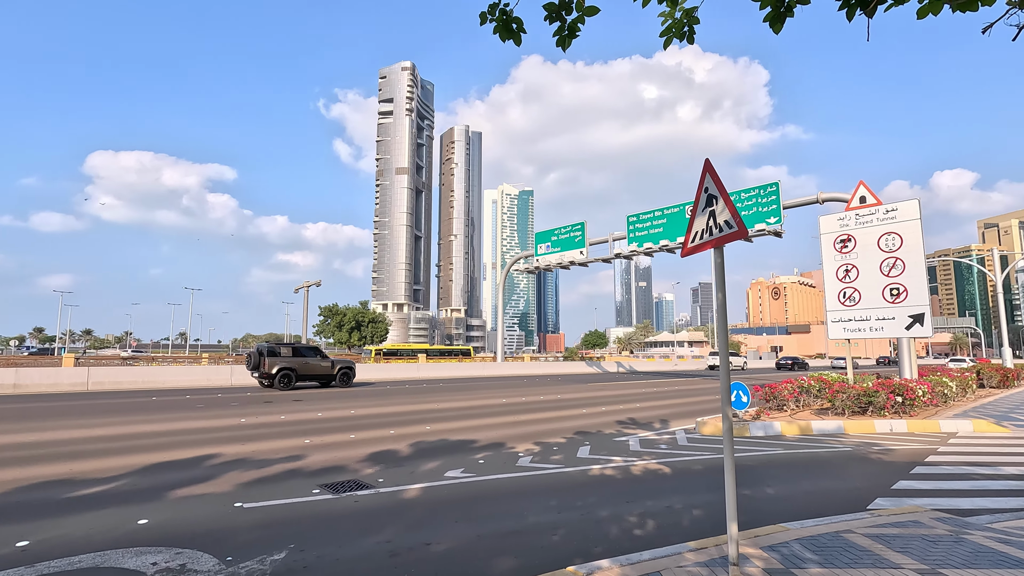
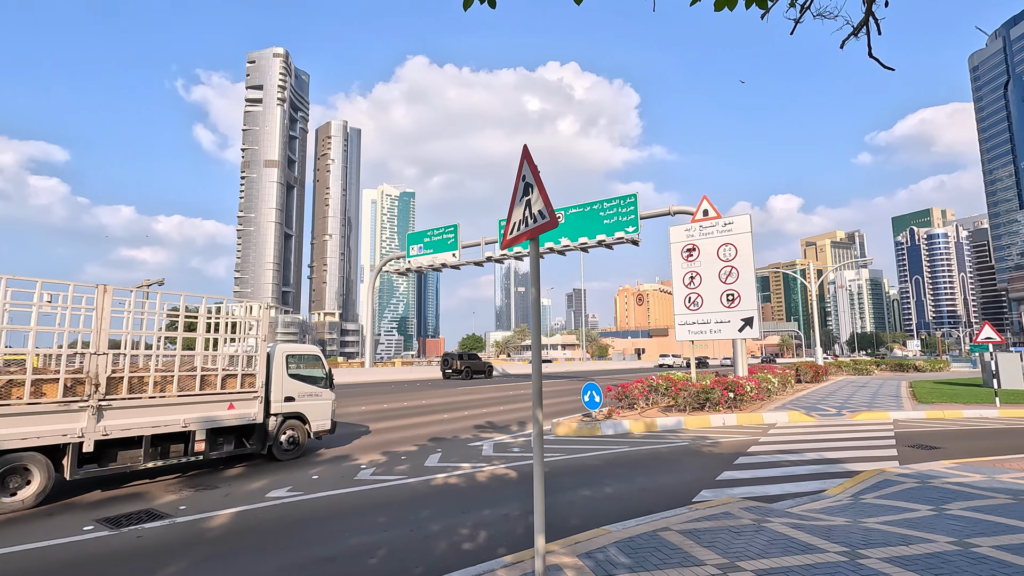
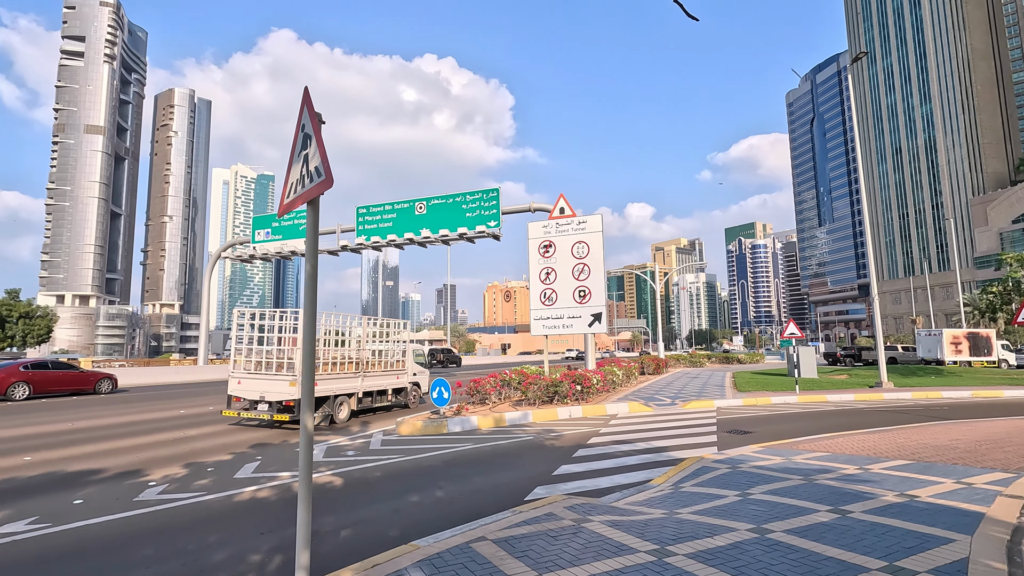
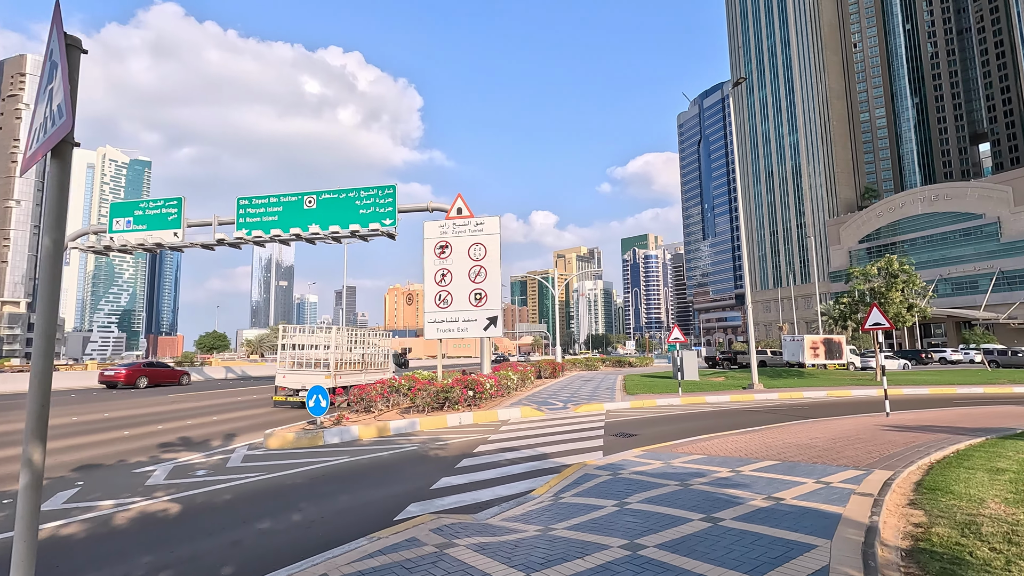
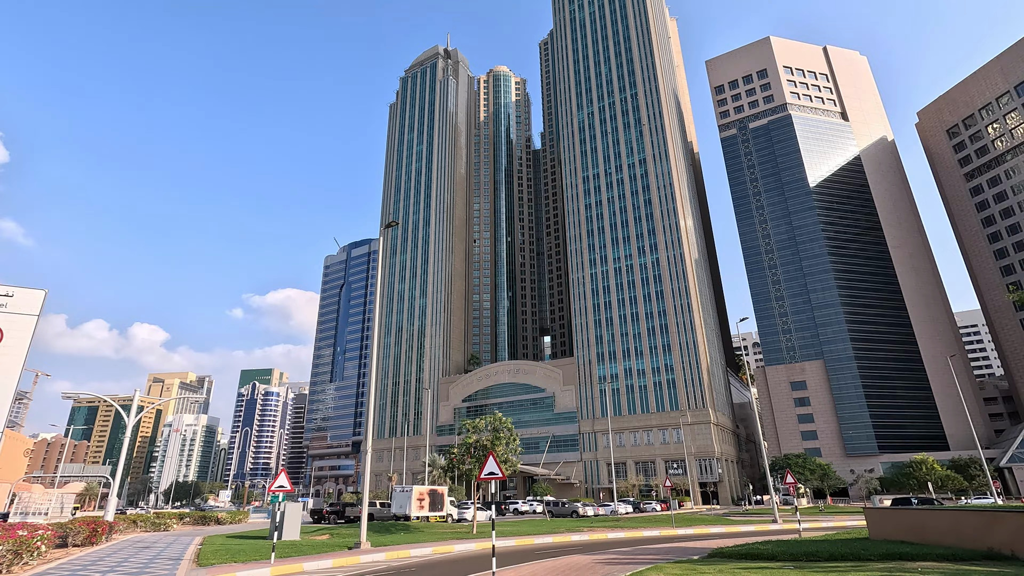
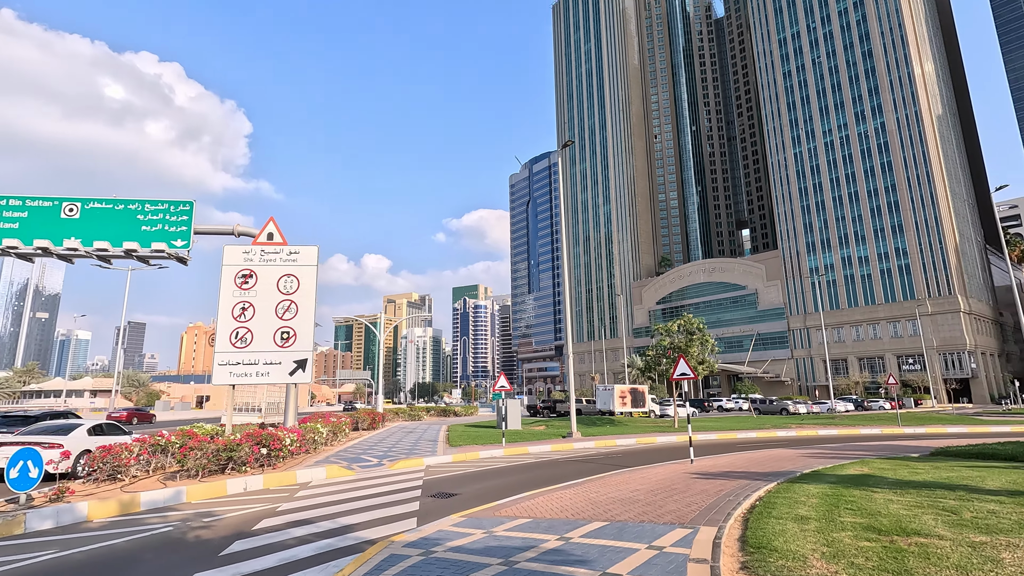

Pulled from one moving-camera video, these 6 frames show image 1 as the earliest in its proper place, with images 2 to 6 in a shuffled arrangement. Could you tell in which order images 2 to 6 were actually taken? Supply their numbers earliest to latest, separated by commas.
2, 3, 4, 6, 5
